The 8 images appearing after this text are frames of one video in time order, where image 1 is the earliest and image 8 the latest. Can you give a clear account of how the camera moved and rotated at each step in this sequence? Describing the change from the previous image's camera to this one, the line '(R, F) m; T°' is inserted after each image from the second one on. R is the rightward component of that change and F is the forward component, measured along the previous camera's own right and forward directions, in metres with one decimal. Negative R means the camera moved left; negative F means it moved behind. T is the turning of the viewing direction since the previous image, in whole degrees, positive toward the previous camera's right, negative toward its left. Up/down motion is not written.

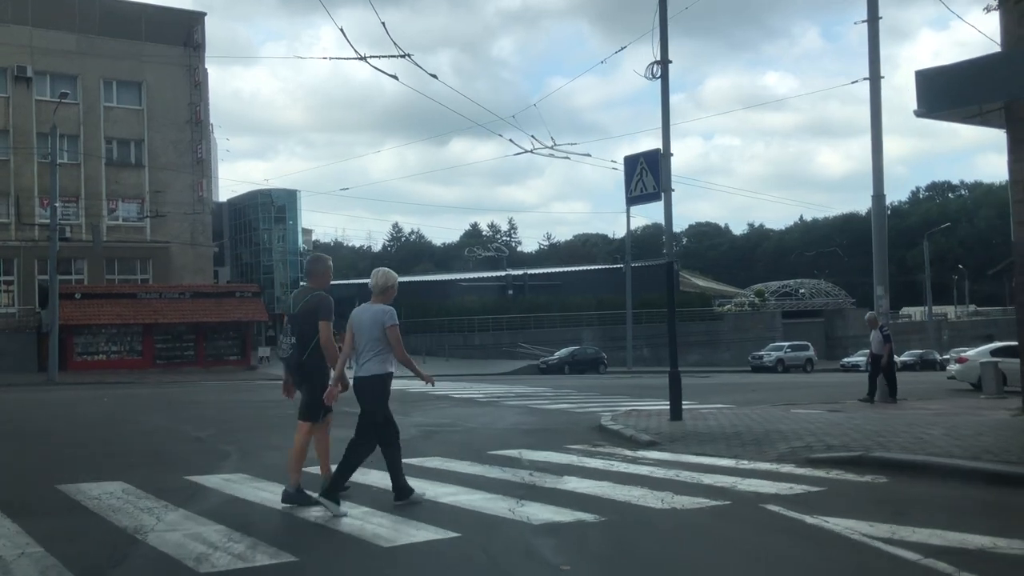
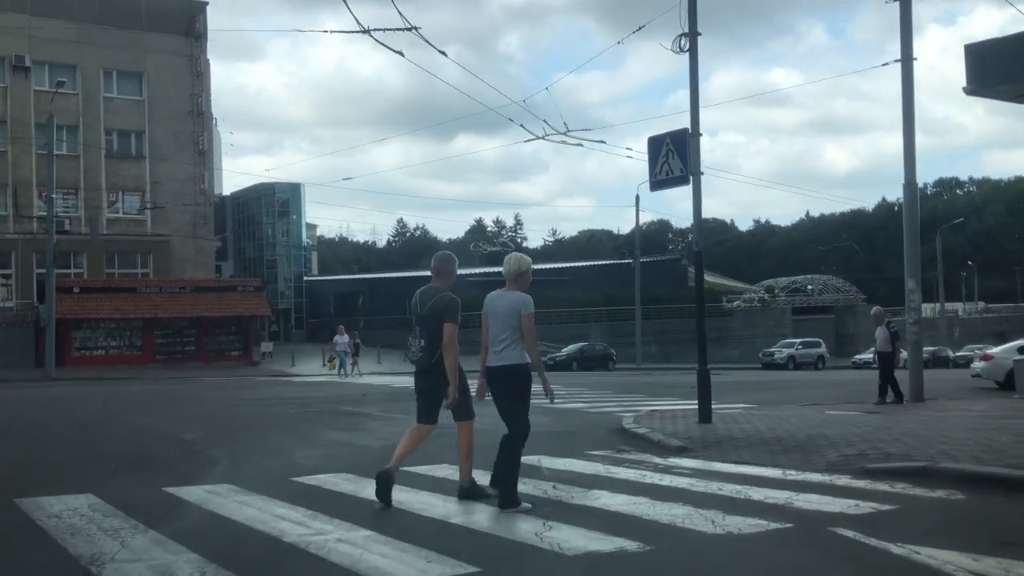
(-0.1, +0.9) m; 0°
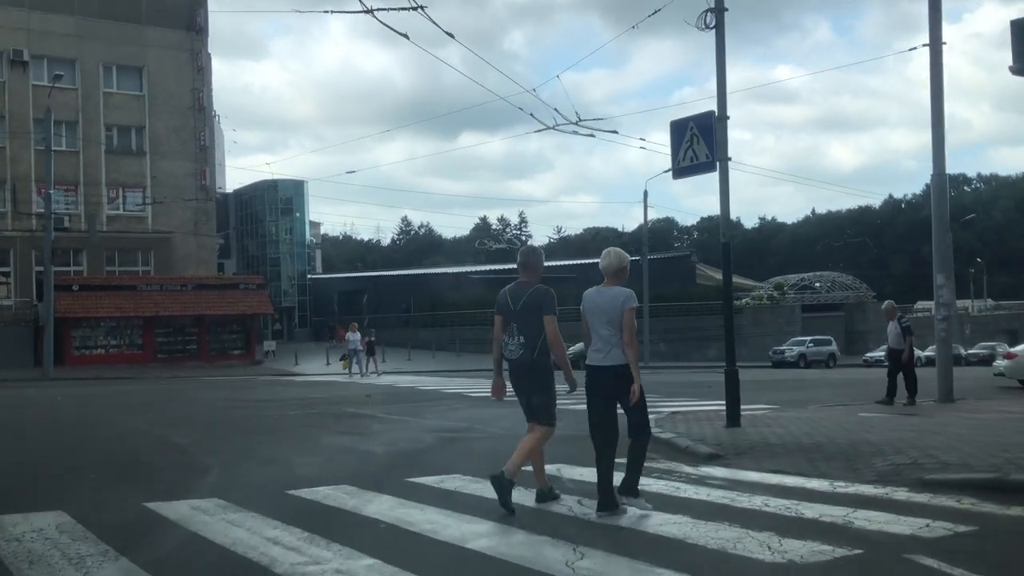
(-0.1, +0.7) m; 0°
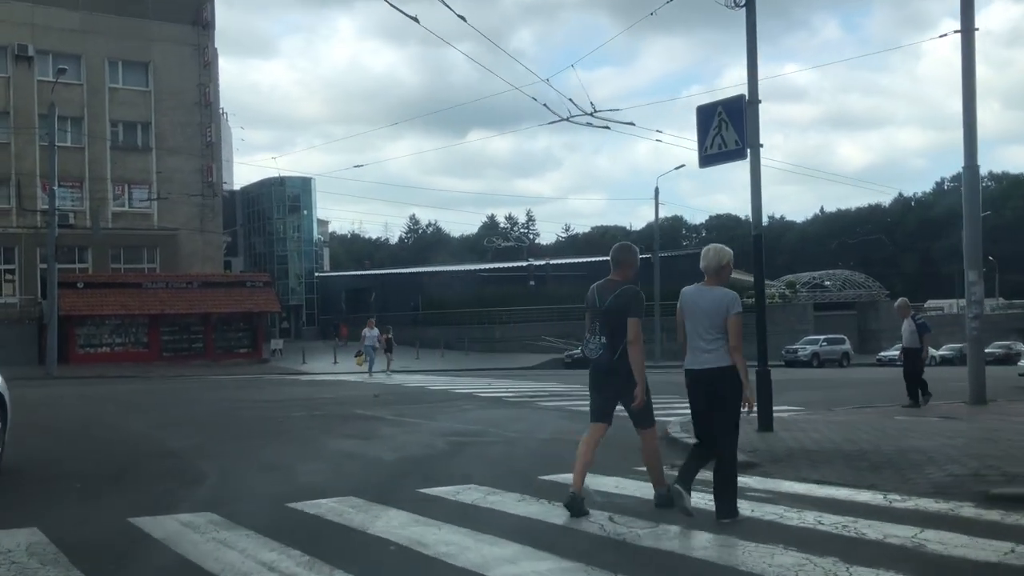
(-0.1, +0.6) m; 0°
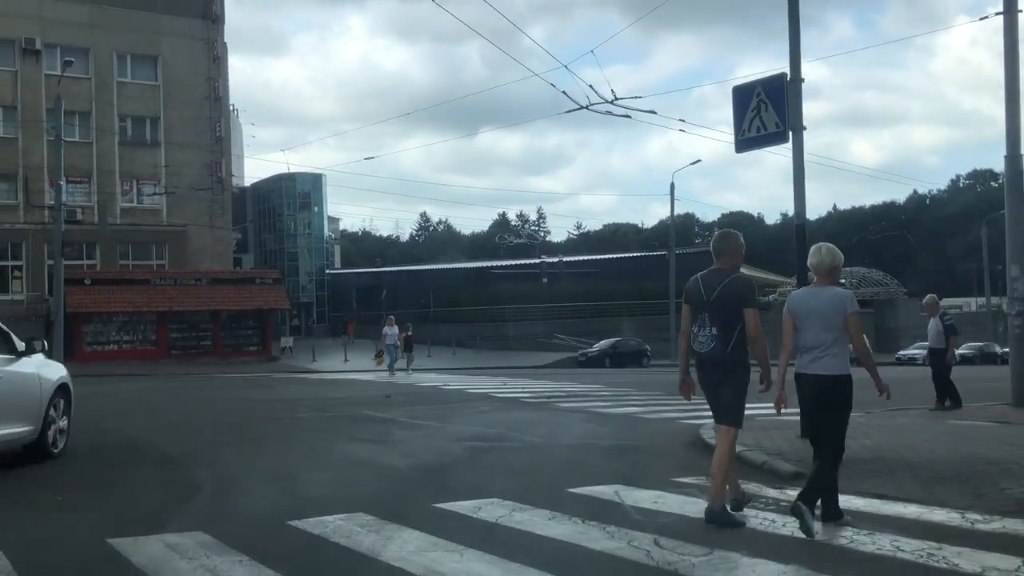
(-0.1, +0.7) m; -1°
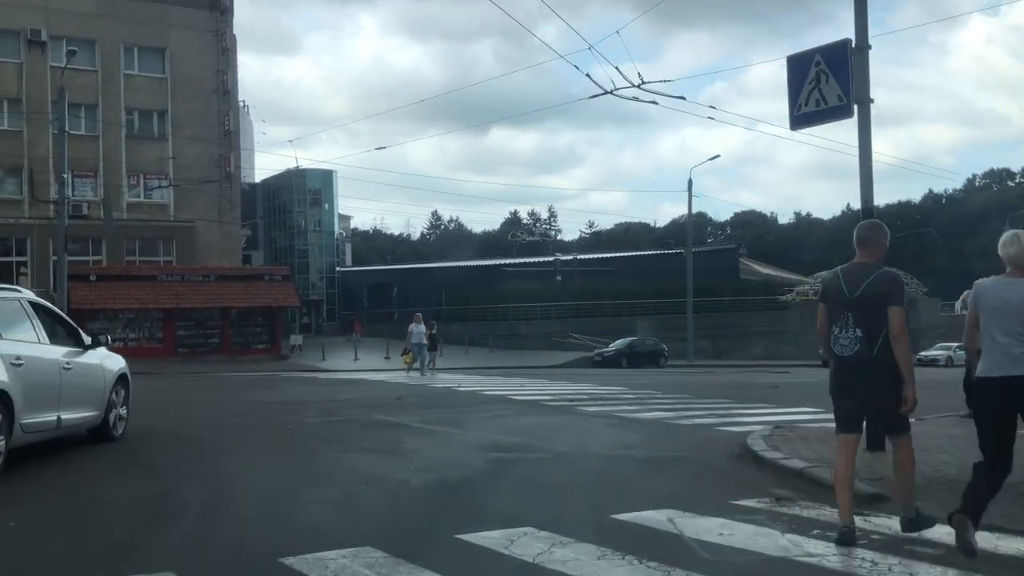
(-0.1, +1.0) m; -1°
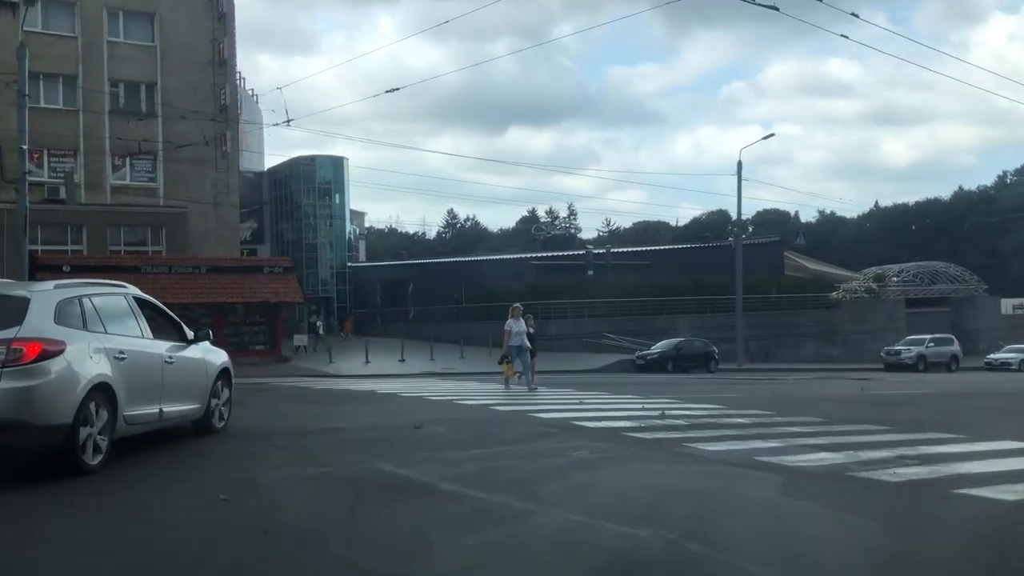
(-0.6, +4.8) m; -1°
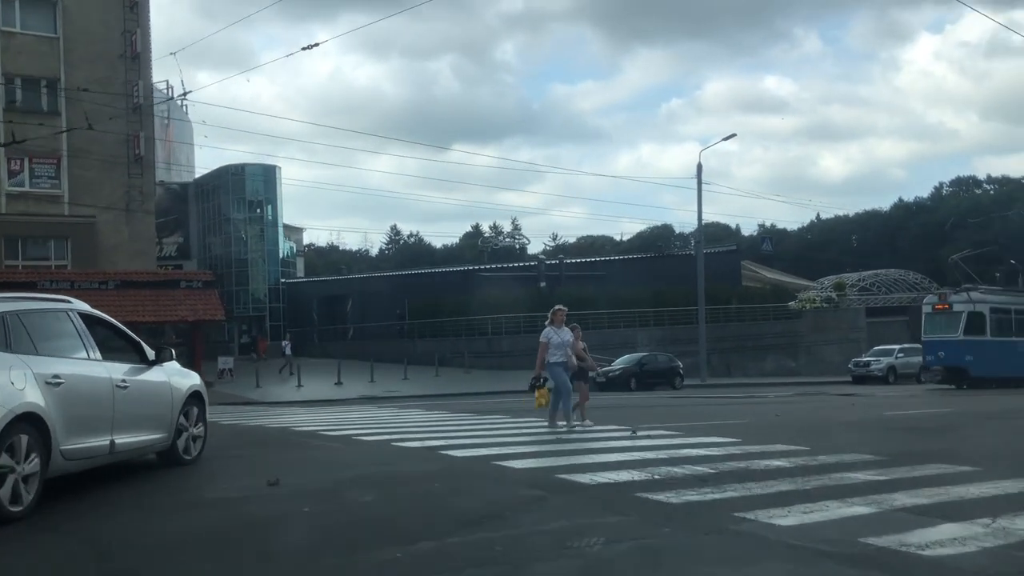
(-0.1, +3.2) m; +3°
